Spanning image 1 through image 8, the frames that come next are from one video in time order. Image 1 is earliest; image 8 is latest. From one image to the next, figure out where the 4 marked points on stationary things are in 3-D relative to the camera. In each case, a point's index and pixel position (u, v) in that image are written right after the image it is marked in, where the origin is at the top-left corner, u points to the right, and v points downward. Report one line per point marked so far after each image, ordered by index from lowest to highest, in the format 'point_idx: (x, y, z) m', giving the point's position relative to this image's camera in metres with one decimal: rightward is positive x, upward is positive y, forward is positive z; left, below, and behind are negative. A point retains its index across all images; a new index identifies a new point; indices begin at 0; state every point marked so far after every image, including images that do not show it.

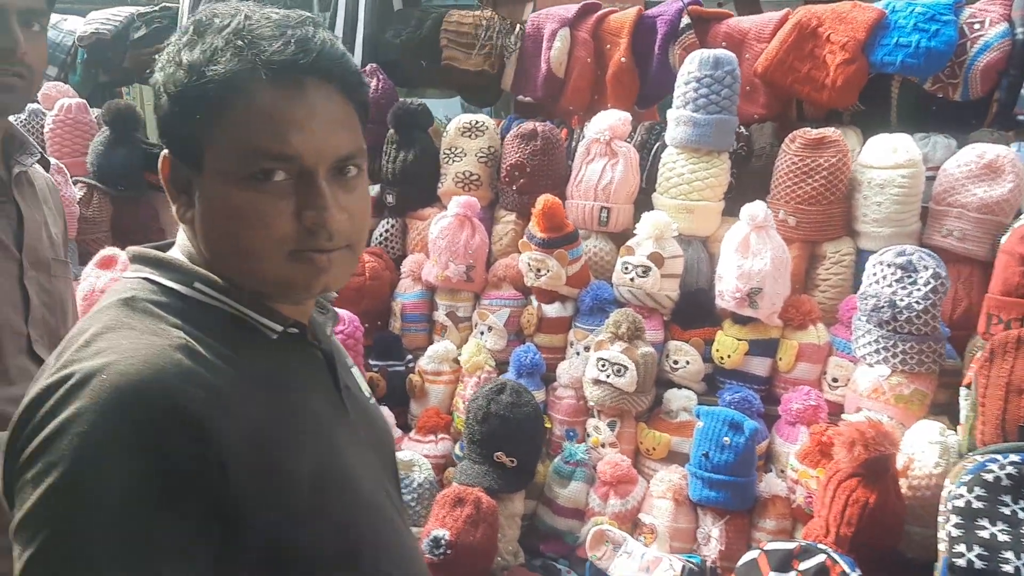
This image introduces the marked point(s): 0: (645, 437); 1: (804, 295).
0: (+0.3, -0.3, +1.7) m
1: (+0.6, 0.0, +1.8) m
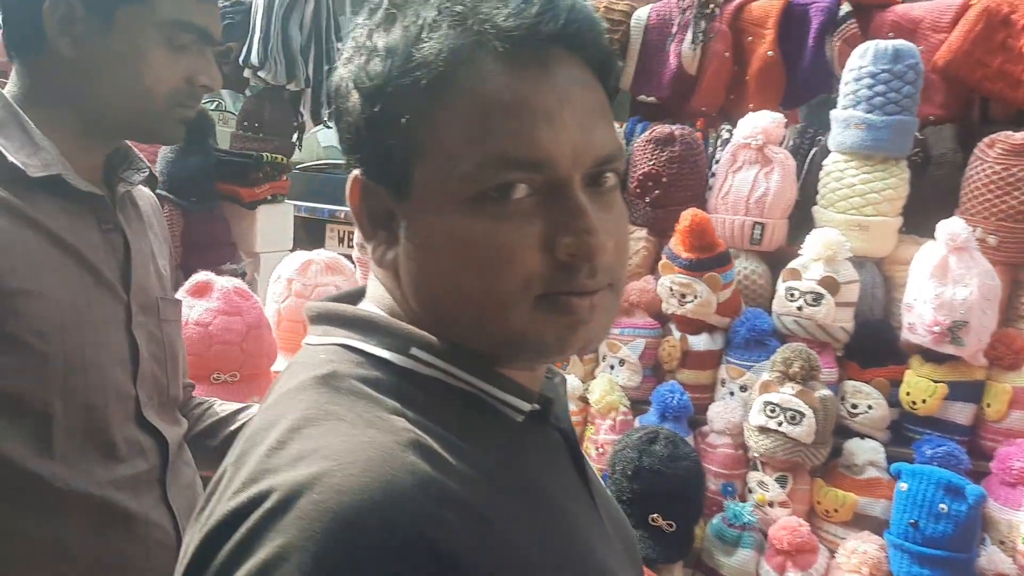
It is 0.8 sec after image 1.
0: (+0.5, -0.3, +1.5) m
1: (+0.8, -0.1, +1.5) m
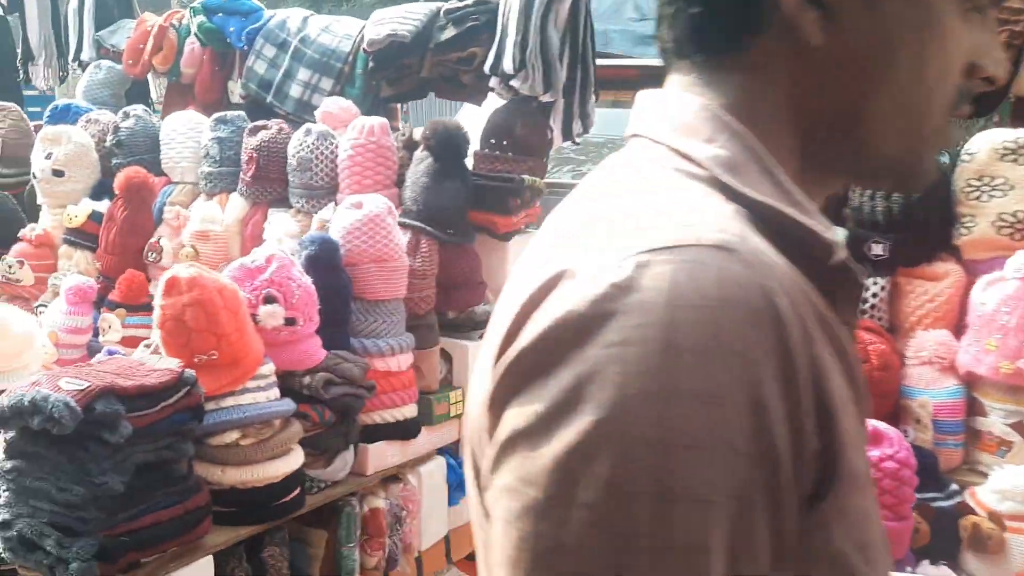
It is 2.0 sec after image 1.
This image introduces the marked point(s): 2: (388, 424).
0: (+1.1, -0.4, +1.1) m
1: (+1.5, -0.2, +1.1) m
2: (-0.2, -0.3, +1.8) m
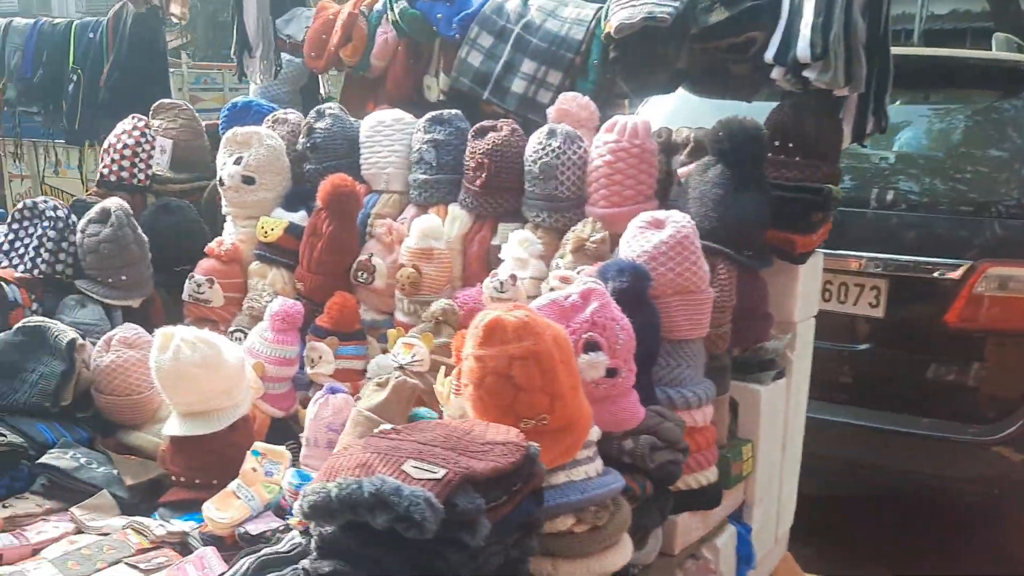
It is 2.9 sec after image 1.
0: (+1.6, -0.5, +0.7) m
1: (+2.0, -0.2, +0.7) m
2: (+0.3, -0.3, +1.5) m
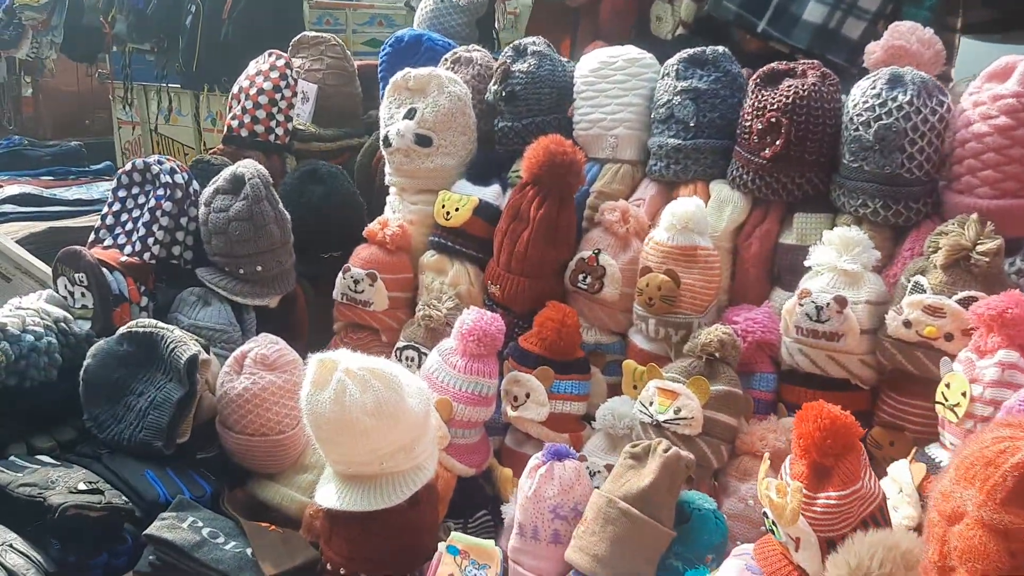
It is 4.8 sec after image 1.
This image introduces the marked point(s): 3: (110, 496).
0: (+1.9, -0.7, -0.1) m
1: (+2.2, -0.4, -0.1) m
2: (+0.7, -0.4, +0.8) m
3: (-0.6, -0.3, +1.3) m
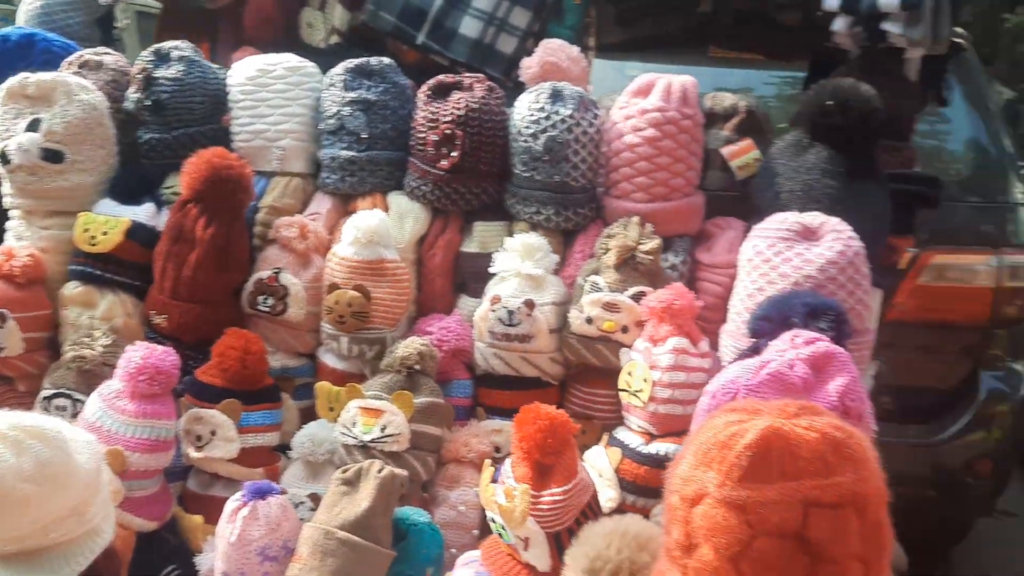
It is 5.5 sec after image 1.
0: (+1.9, -0.5, +0.7) m
1: (+2.2, -0.2, +0.8) m
2: (+0.4, -0.4, +1.0) m
3: (-0.9, -0.4, +0.9) m
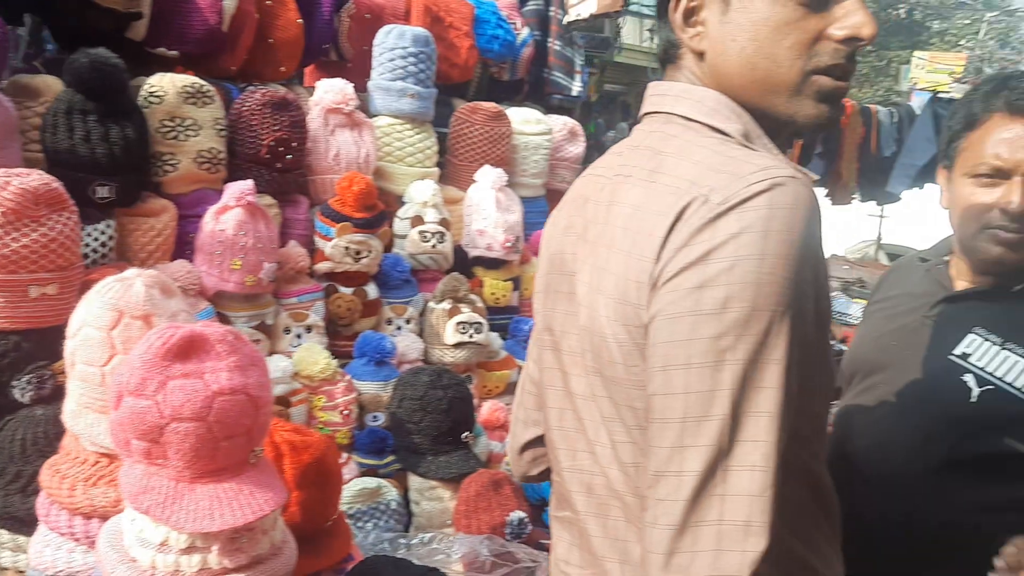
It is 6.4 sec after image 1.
0: (+1.4, -0.3, +1.4) m
1: (+1.6, 0.0, +1.6) m
2: (-0.2, -0.4, +1.2) m
3: (-1.4, -0.6, +0.7) m
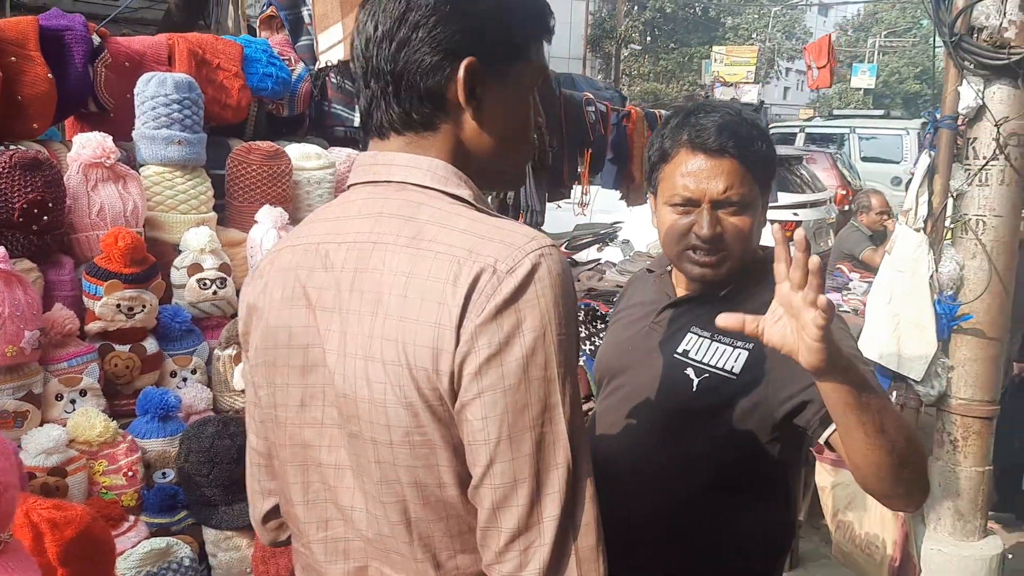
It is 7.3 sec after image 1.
0: (+1.0, -0.2, +1.6) m
1: (+1.2, +0.1, +1.9) m
2: (-0.5, -0.5, +1.2) m
3: (-1.5, -0.7, +0.5) m
